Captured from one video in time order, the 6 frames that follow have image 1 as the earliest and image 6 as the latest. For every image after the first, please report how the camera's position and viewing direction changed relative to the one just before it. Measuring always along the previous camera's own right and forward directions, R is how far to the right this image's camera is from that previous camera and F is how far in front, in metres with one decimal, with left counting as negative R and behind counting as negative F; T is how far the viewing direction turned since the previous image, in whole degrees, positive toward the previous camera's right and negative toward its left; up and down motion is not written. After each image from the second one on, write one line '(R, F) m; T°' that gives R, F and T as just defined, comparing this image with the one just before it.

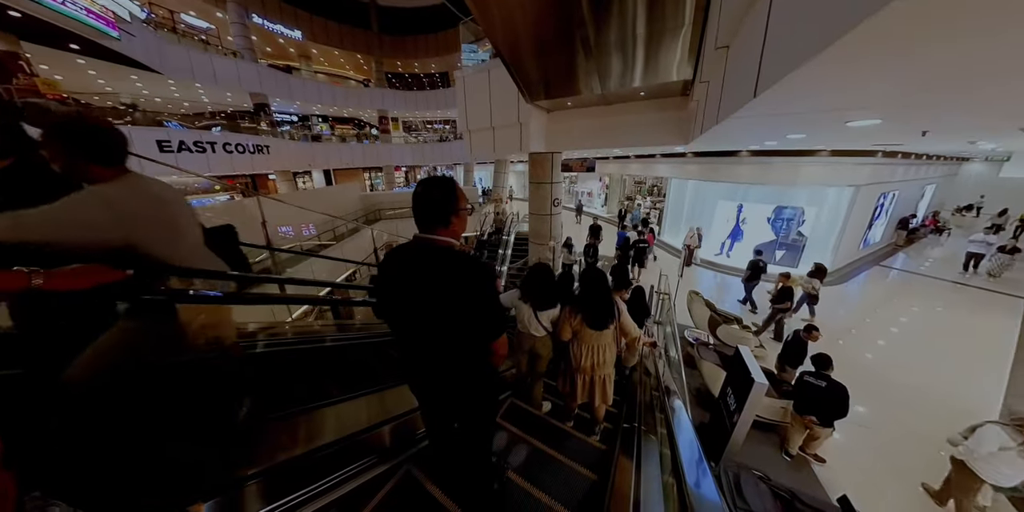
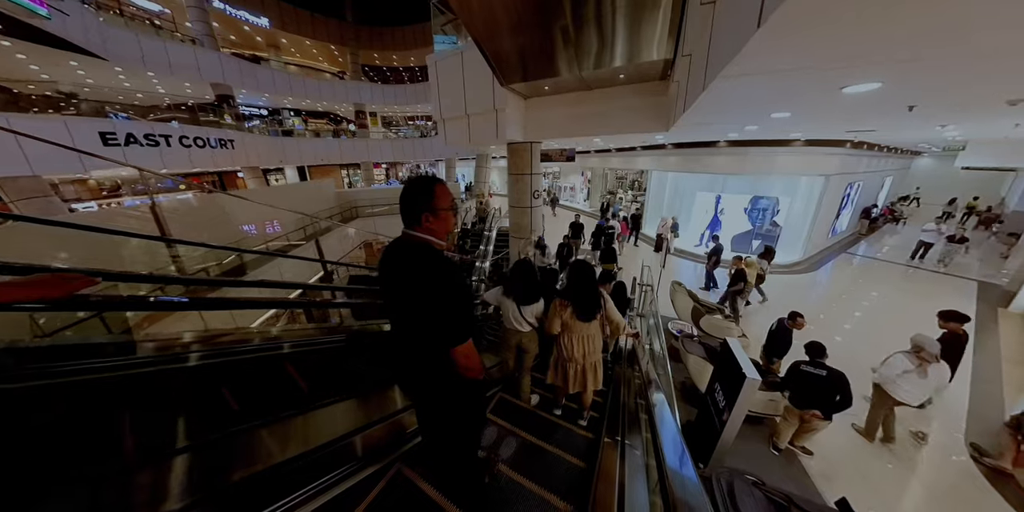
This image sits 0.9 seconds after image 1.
(+0.1, +0.2) m; +2°
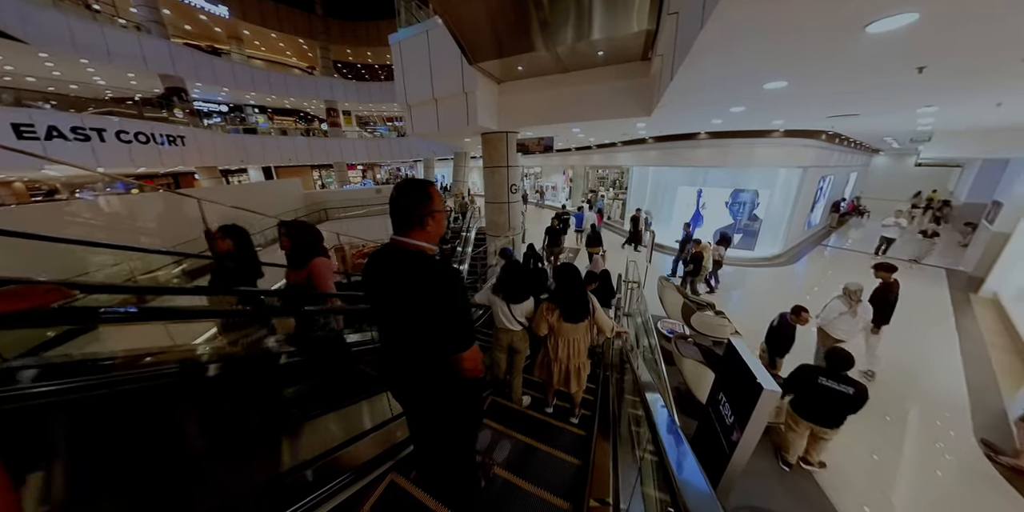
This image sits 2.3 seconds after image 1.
(+0.1, +0.4) m; +3°
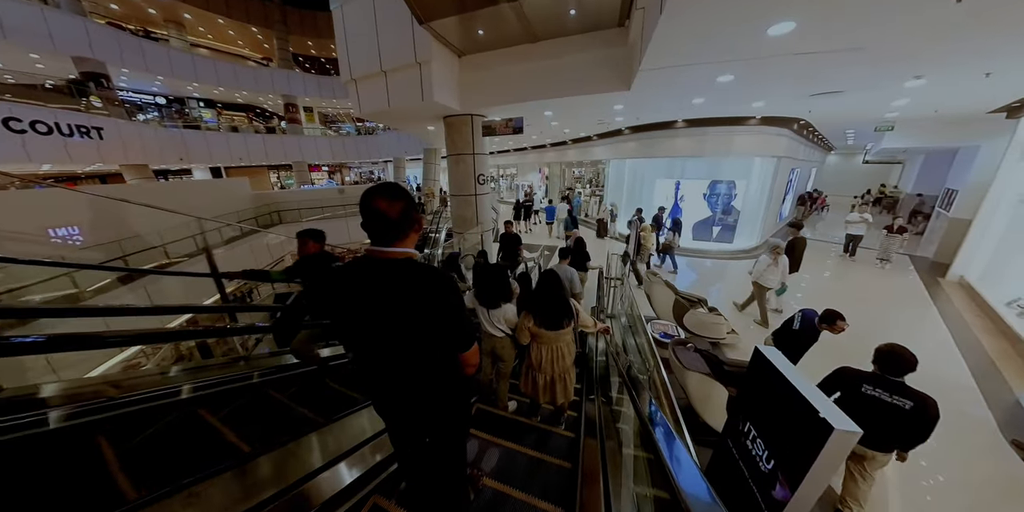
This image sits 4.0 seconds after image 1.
(+0.1, +0.5) m; +4°
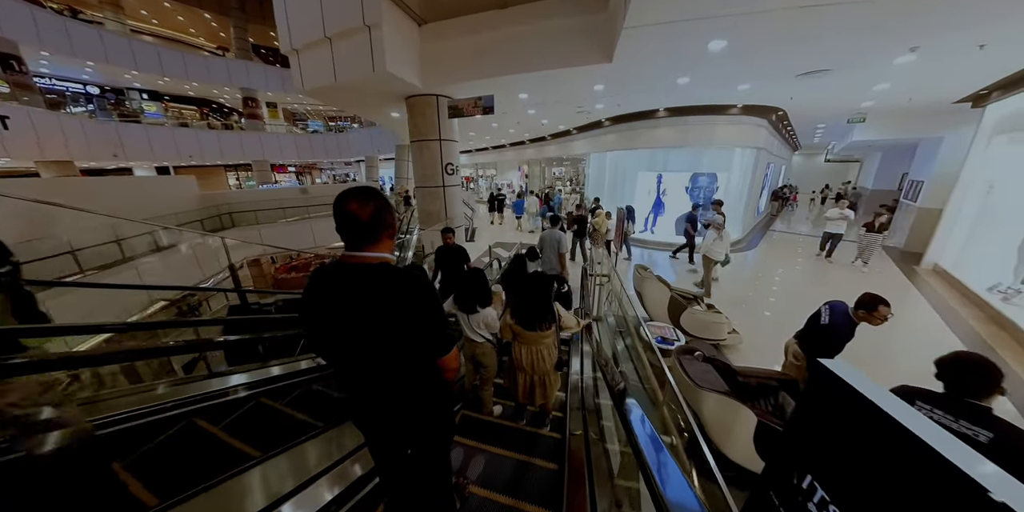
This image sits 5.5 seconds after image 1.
(+0.1, +0.4) m; +3°
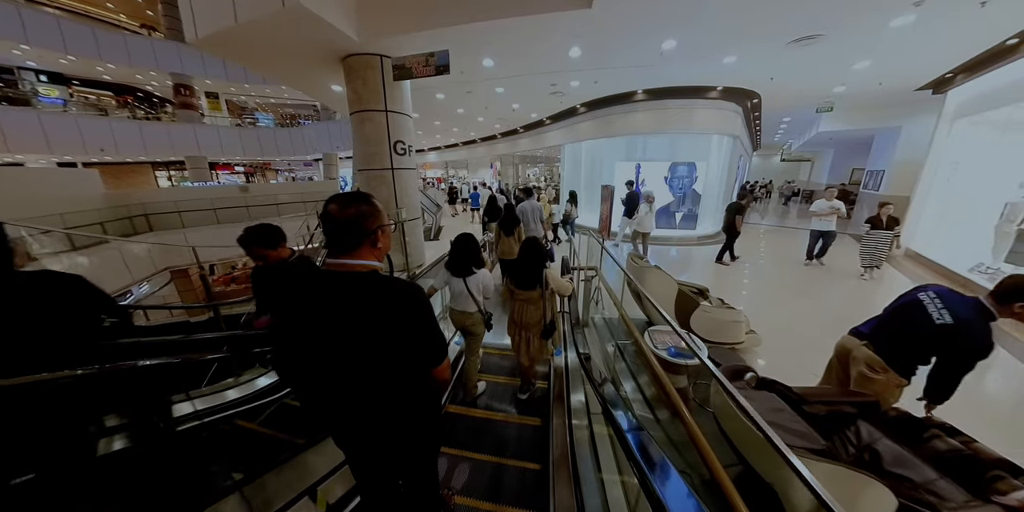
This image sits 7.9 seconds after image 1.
(+0.1, +0.6) m; +4°
